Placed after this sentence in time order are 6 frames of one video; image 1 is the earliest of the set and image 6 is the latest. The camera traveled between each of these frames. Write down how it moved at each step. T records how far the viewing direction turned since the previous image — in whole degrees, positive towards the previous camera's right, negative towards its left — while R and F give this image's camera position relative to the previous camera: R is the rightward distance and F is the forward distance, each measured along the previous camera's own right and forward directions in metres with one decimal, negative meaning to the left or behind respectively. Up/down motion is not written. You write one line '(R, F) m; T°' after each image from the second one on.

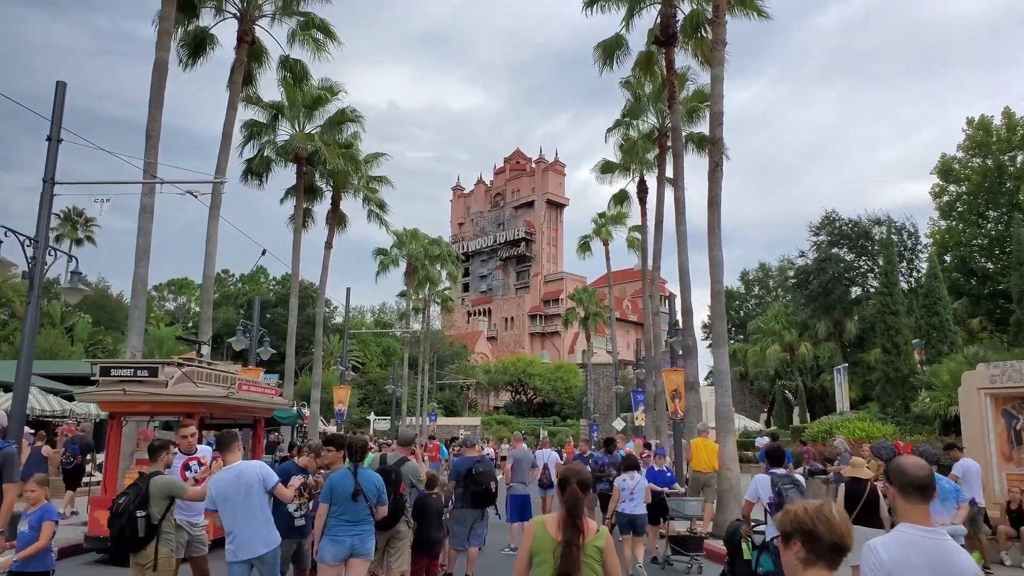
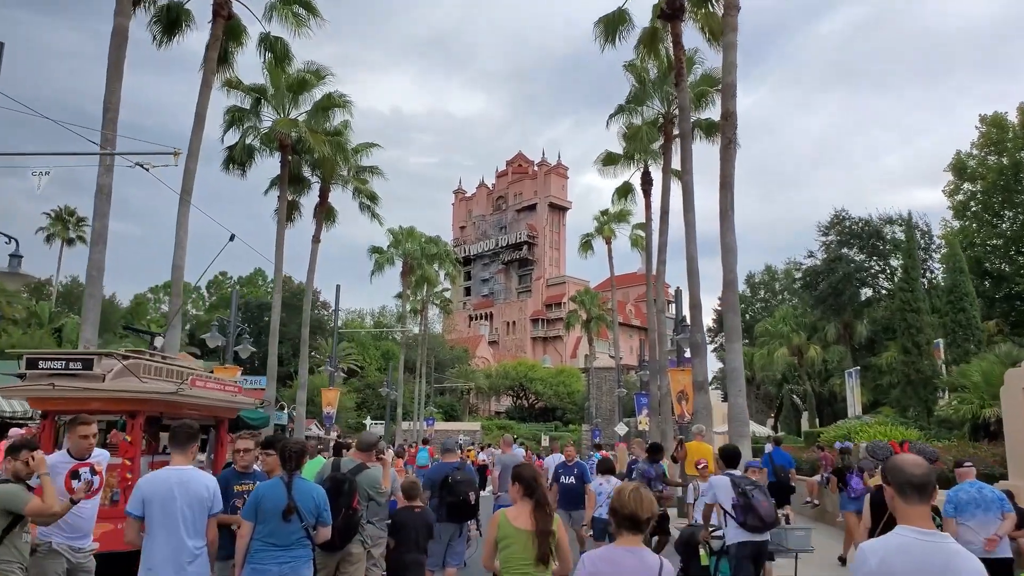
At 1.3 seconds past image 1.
(+0.2, +1.4) m; 0°
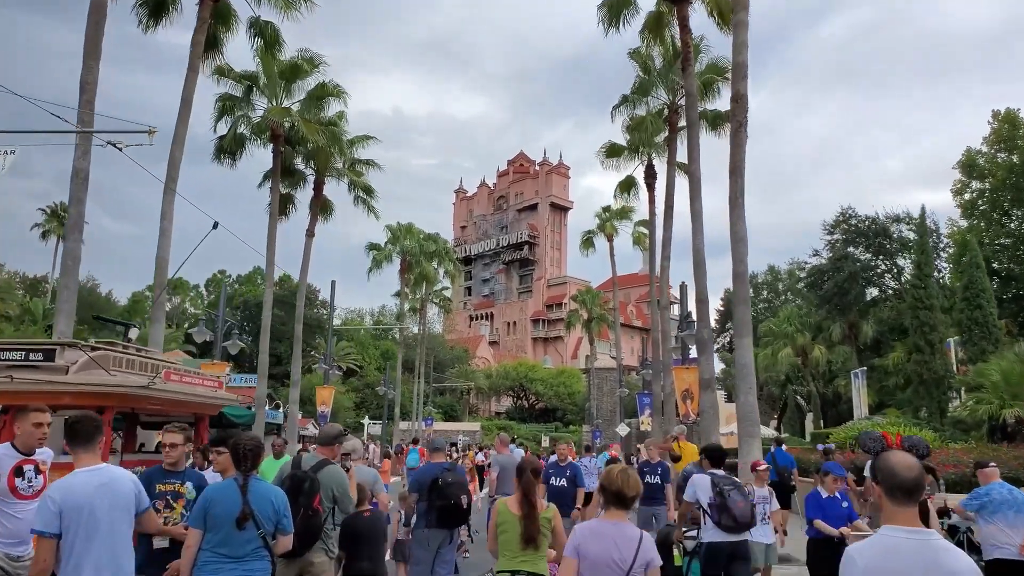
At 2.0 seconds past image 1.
(+0.1, +0.7) m; 0°
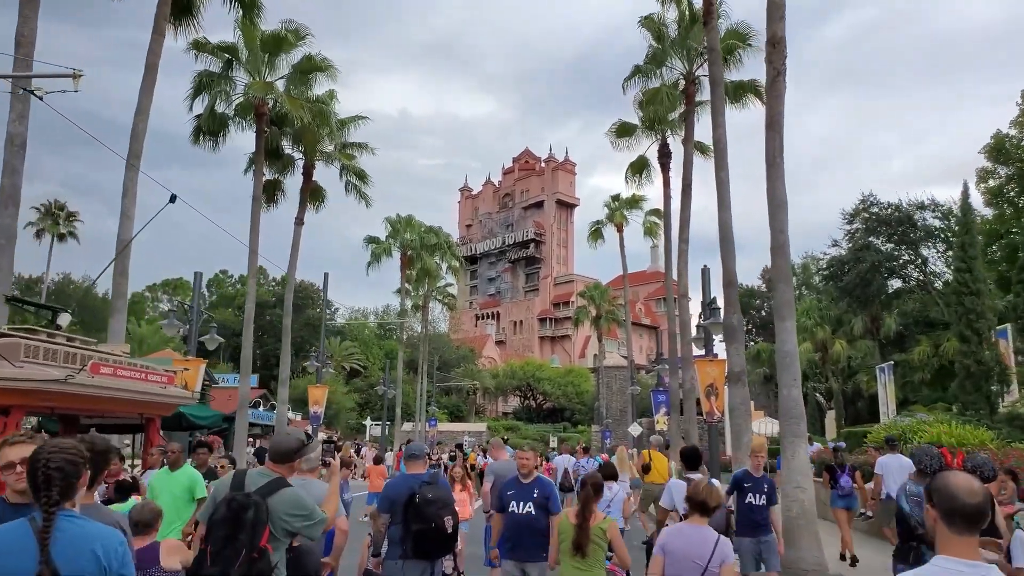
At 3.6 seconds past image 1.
(+0.1, +1.9) m; -1°
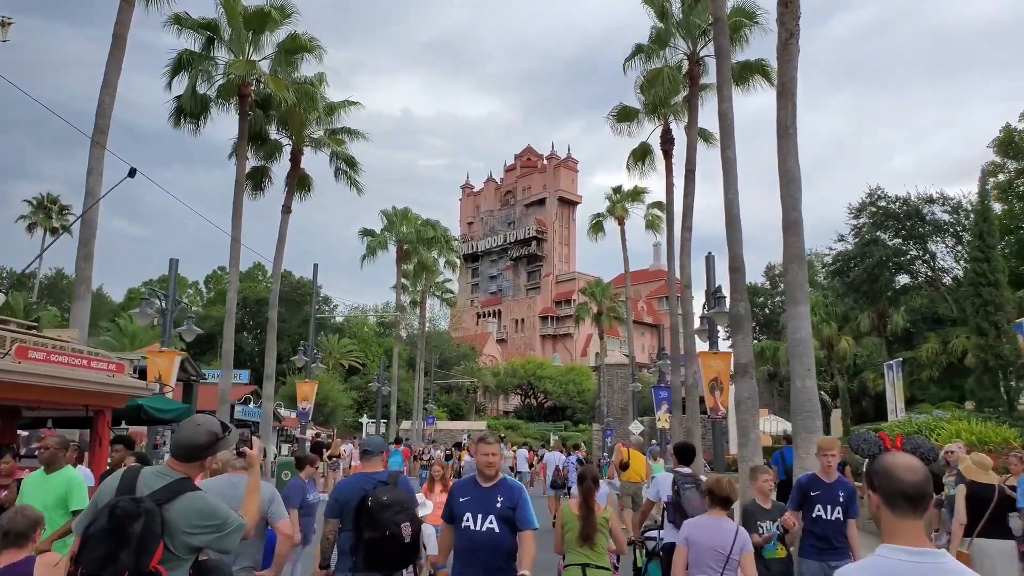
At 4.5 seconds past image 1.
(+0.2, +1.0) m; 0°
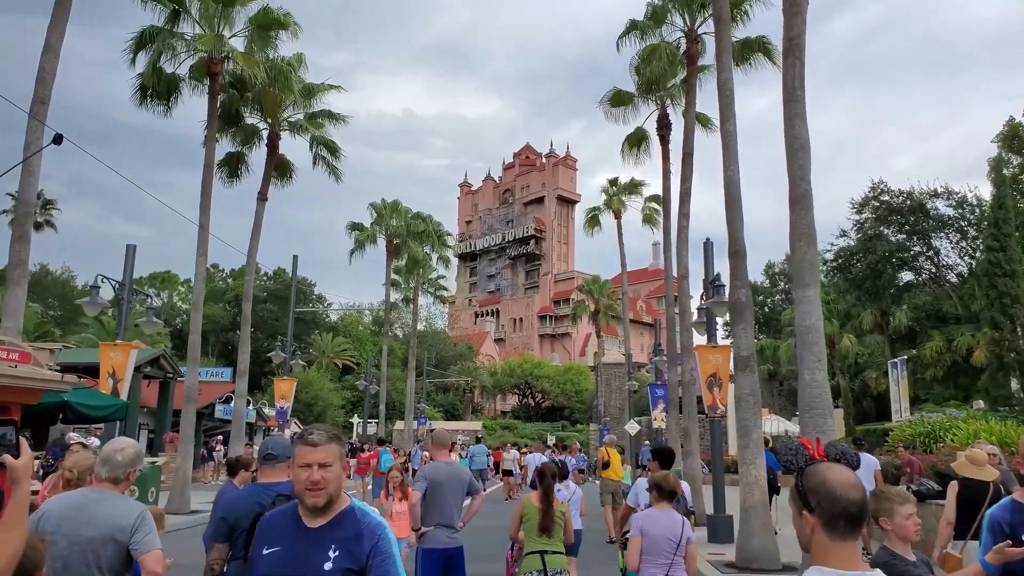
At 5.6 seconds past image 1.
(+0.4, +1.2) m; 0°
